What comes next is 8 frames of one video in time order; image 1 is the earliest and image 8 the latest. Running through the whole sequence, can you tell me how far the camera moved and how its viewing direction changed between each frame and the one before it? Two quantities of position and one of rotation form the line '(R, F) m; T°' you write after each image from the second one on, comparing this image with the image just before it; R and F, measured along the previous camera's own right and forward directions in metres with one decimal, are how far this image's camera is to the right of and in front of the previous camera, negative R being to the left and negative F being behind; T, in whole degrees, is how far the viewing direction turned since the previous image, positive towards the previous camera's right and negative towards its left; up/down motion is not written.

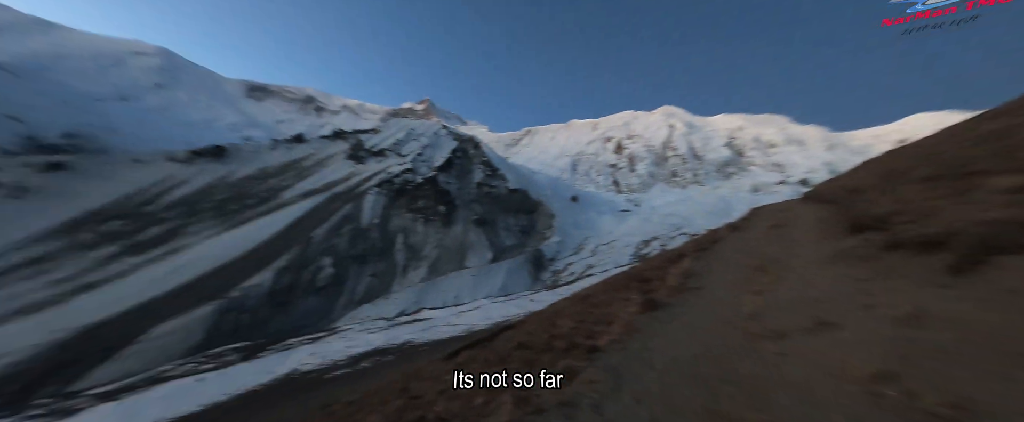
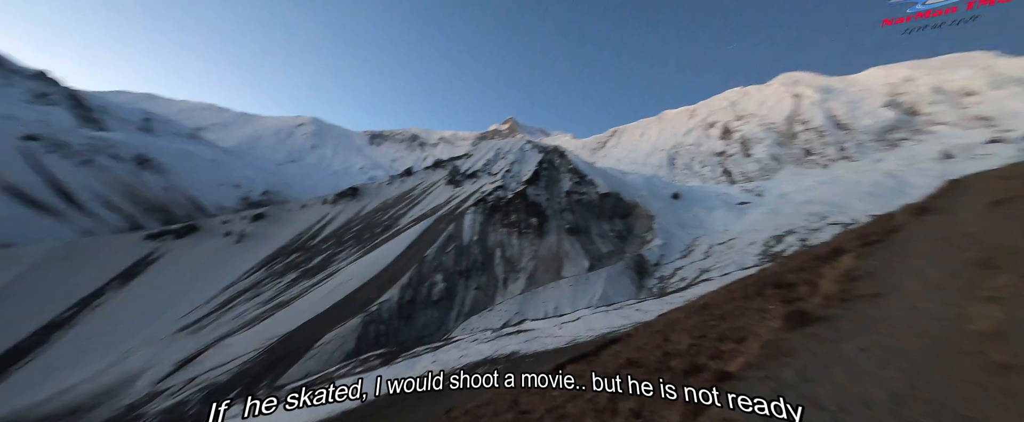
(0.0, +0.5) m; -13°
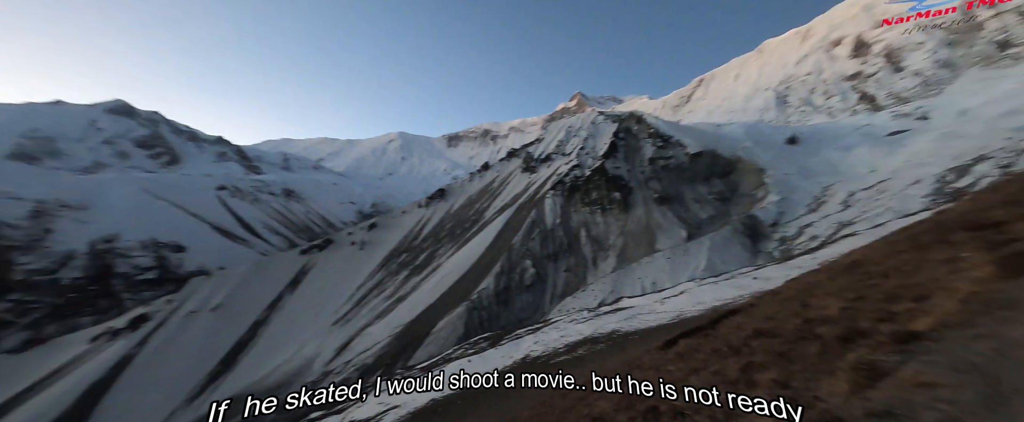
(-0.2, +0.4) m; -12°
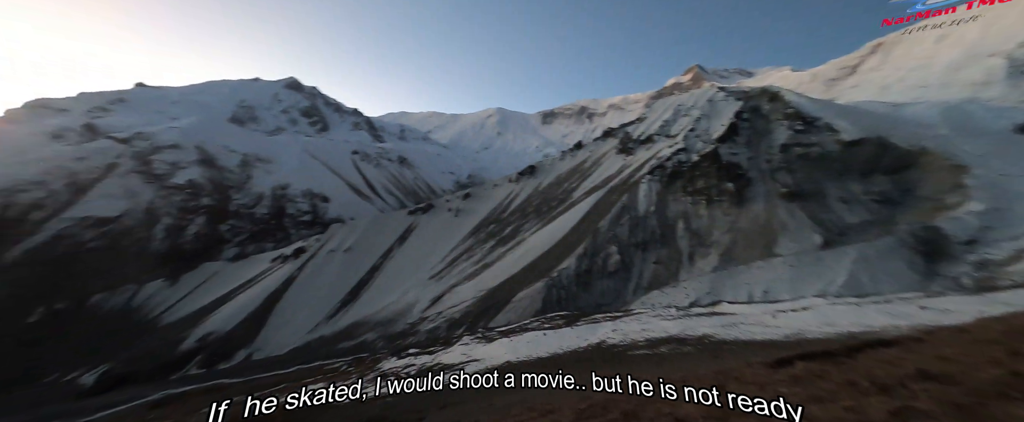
(-0.2, +0.8) m; -12°
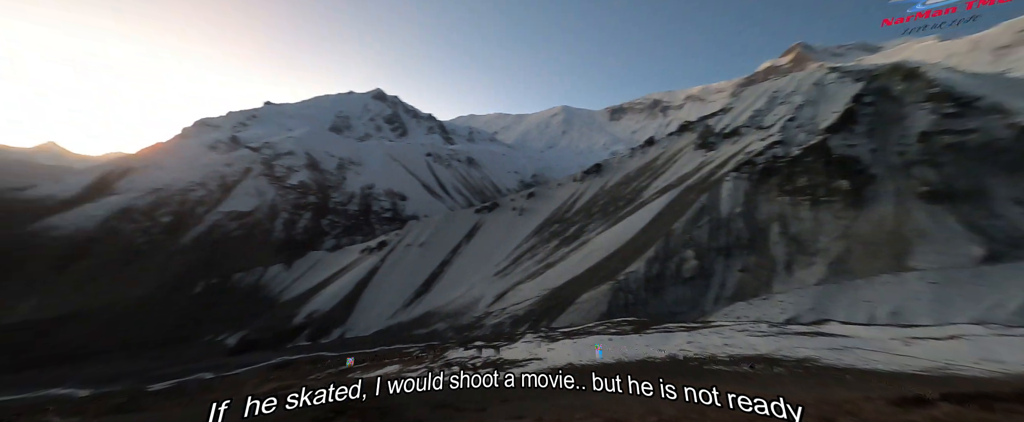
(-0.1, +0.7) m; -9°
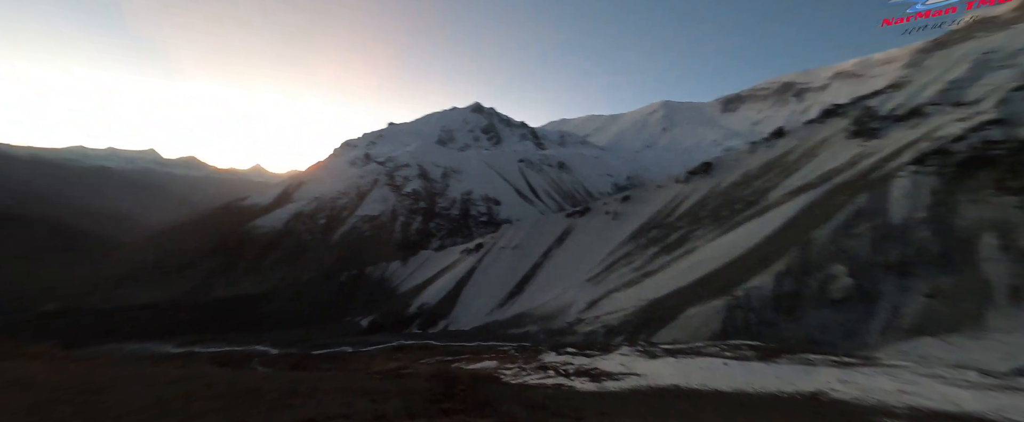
(-0.3, +1.4) m; -13°
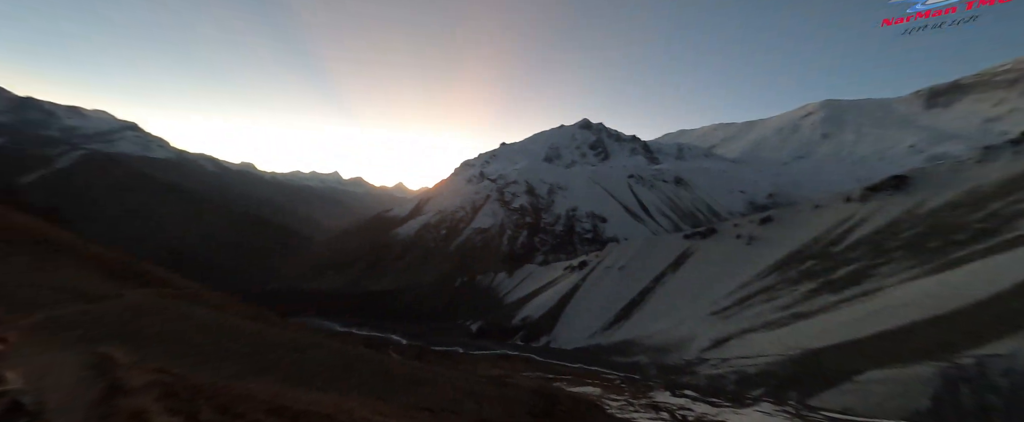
(-0.6, +2.4) m; -15°
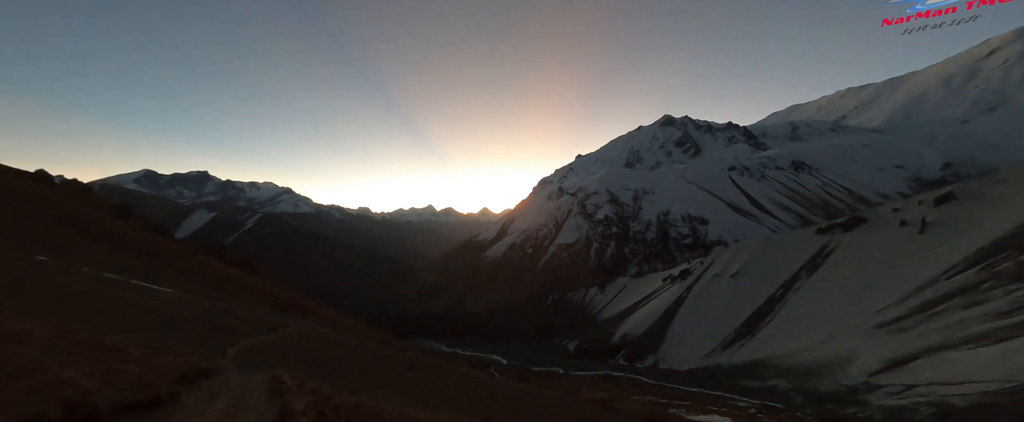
(-0.5, +3.0) m; -12°
